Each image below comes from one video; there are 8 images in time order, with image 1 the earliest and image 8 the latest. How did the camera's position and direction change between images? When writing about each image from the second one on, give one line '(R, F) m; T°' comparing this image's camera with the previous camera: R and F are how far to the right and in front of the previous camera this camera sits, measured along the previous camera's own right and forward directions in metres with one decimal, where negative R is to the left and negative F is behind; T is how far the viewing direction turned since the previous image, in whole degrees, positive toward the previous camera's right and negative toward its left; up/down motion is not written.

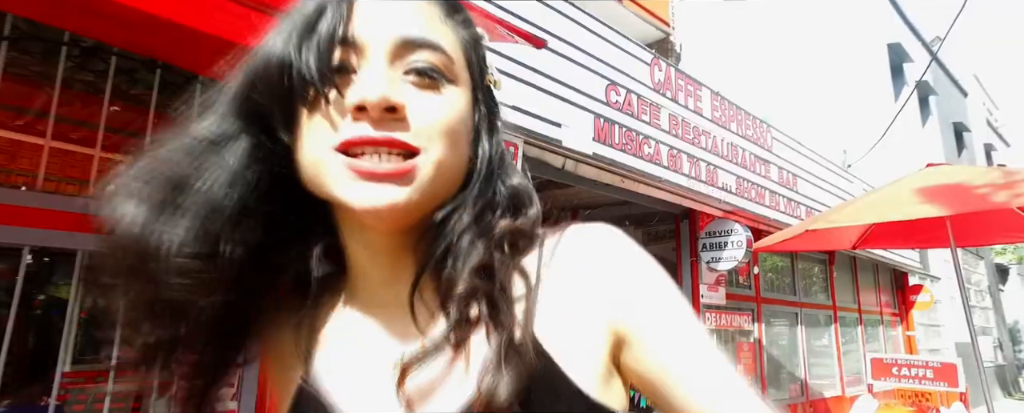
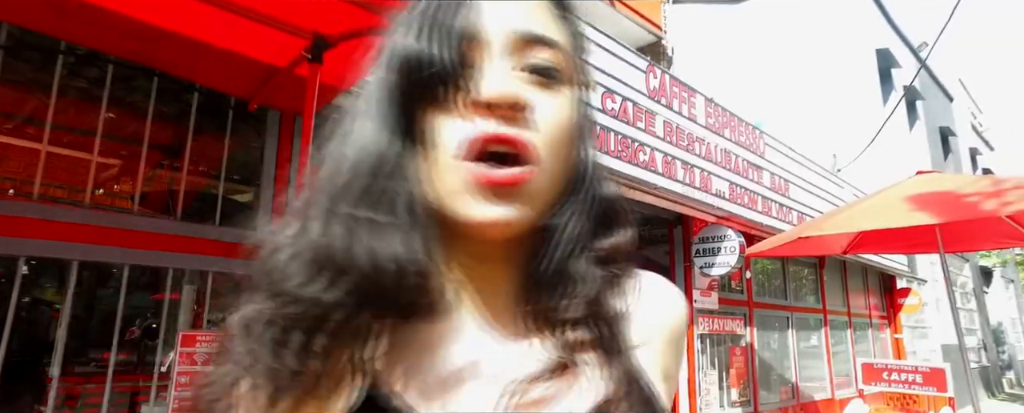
(0.0, 0.0) m; +1°
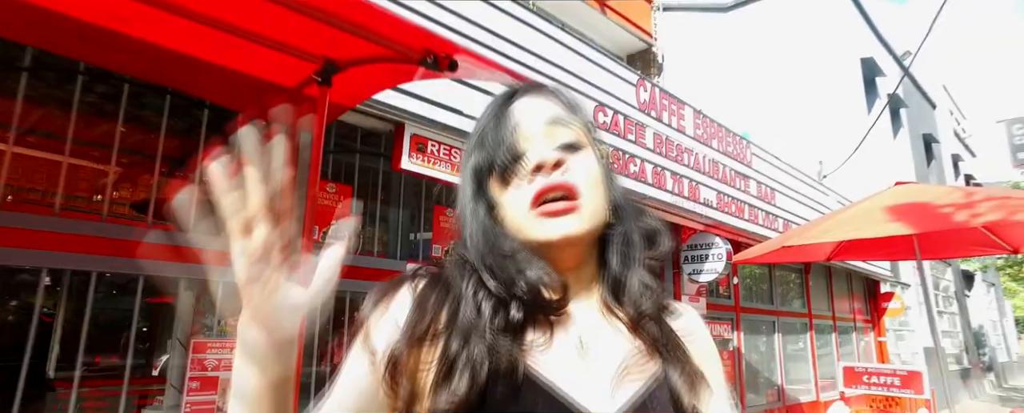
(0.0, -0.1) m; +1°
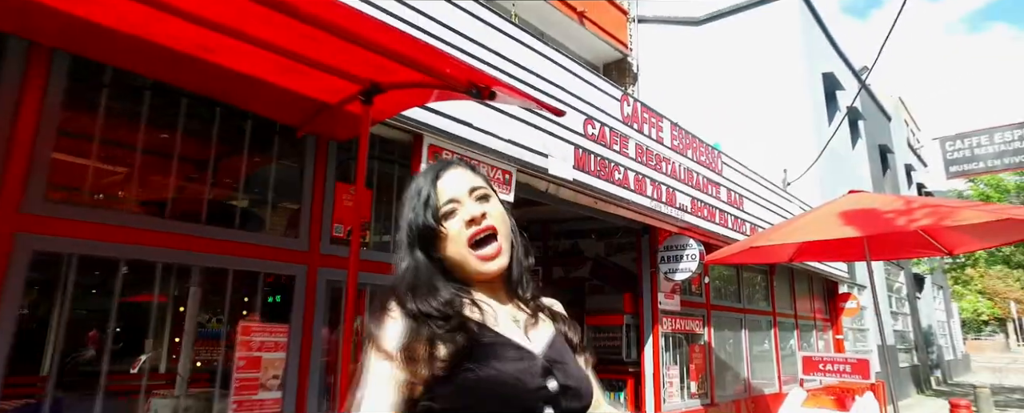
(-0.2, -0.4) m; +3°
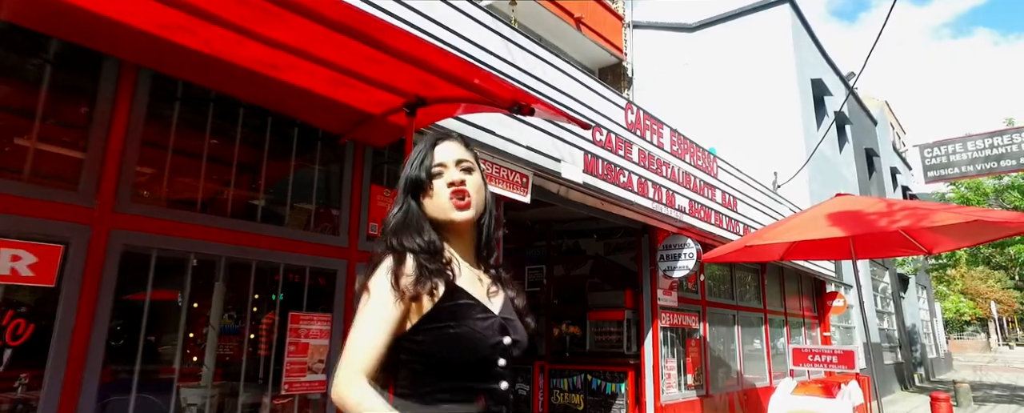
(-0.2, -0.3) m; +1°
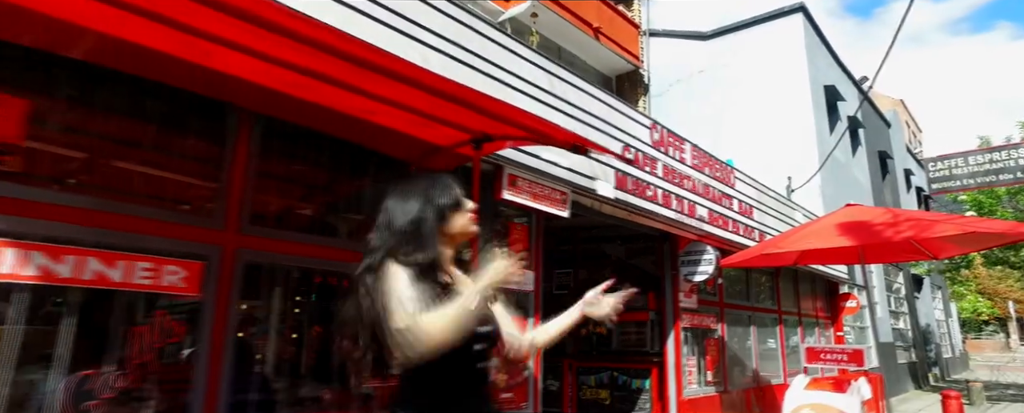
(-0.2, -0.5) m; -1°
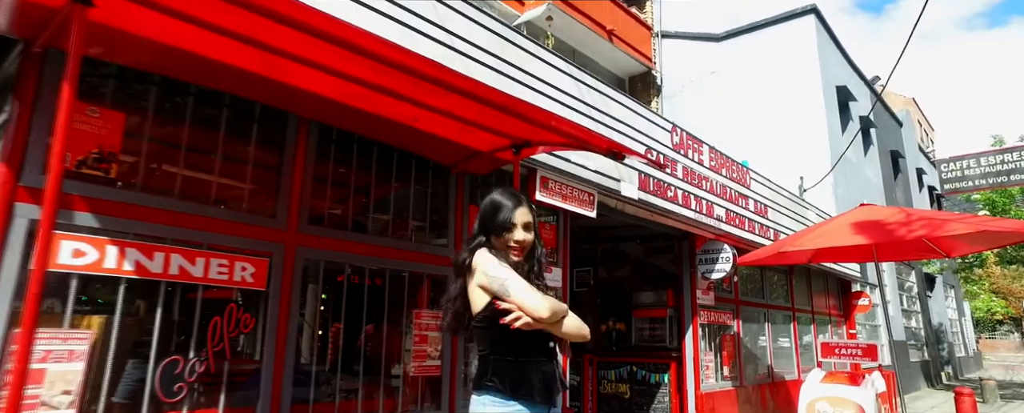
(-0.2, -0.3) m; -1°
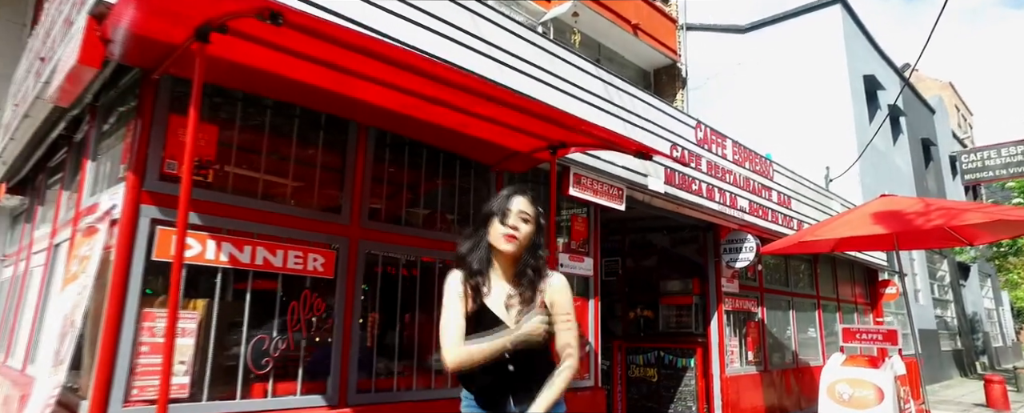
(-0.1, -0.4) m; -2°
